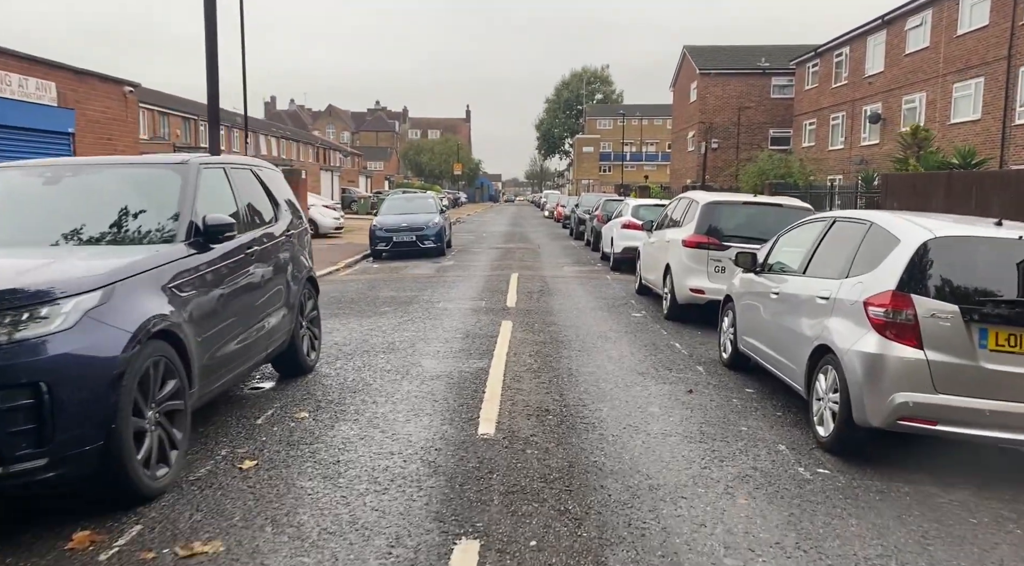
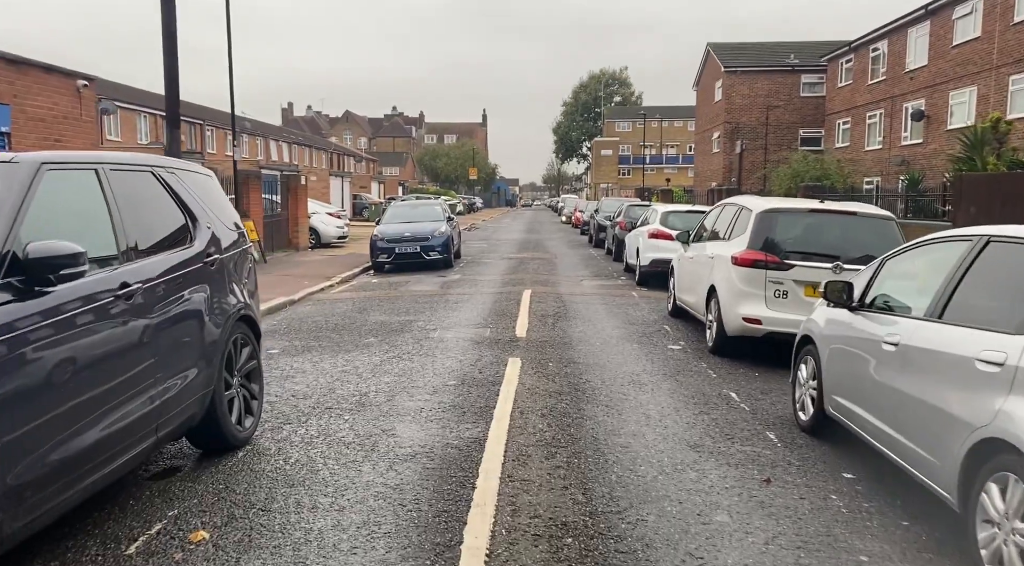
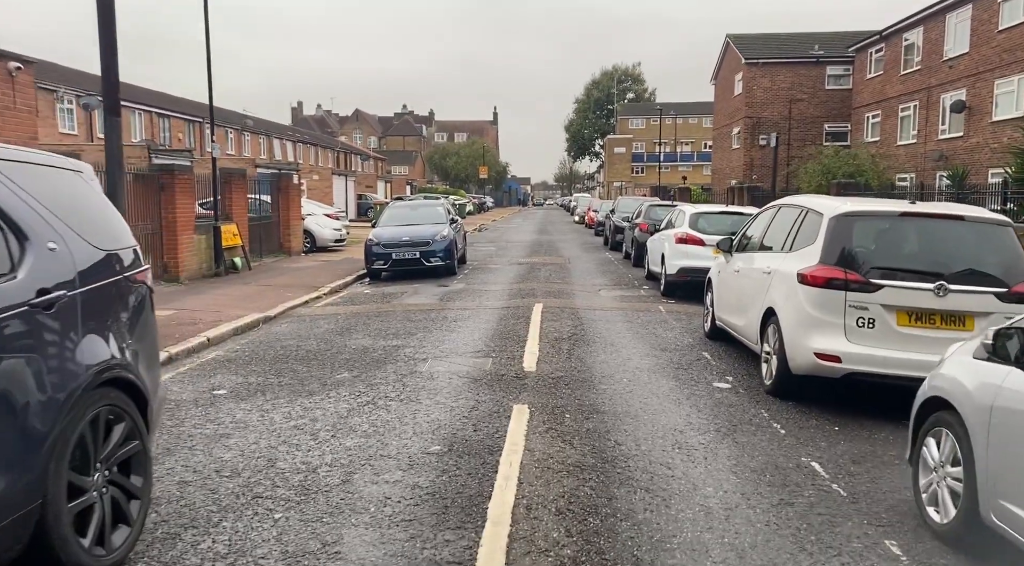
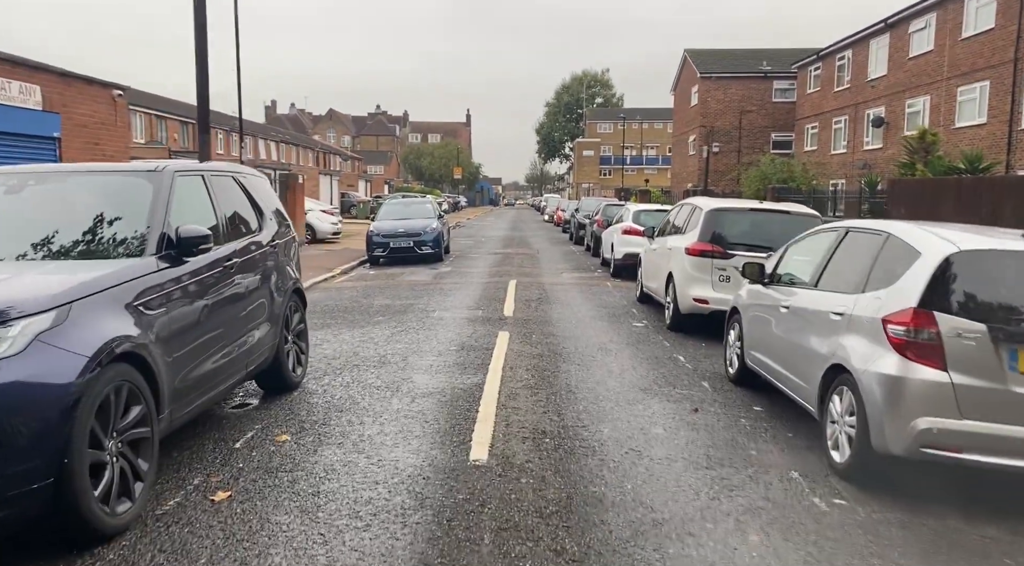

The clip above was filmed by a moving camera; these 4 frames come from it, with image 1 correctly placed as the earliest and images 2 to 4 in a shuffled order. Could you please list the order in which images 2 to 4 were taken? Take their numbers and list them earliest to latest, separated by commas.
4, 2, 3
